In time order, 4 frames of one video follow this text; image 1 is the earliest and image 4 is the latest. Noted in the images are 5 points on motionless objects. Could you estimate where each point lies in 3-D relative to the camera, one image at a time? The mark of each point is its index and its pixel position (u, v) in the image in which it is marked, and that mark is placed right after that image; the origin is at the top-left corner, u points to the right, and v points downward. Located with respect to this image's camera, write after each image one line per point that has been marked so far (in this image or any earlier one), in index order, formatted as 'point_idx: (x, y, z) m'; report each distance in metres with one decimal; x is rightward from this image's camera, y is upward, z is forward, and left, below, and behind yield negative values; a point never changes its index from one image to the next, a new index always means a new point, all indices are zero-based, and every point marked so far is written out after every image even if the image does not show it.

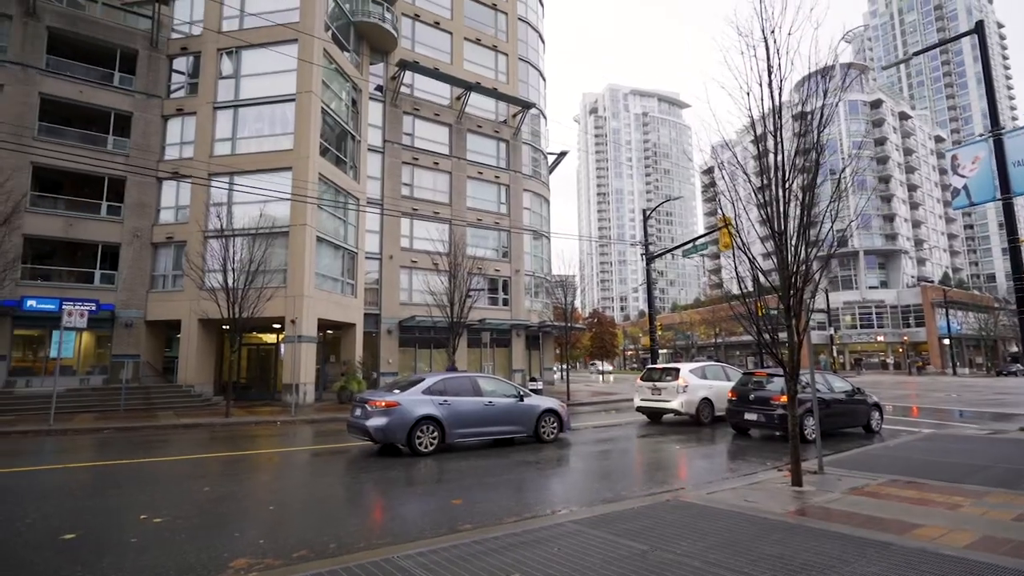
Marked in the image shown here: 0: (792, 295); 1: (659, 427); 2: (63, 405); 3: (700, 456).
0: (+4.2, -0.1, +8.0) m
1: (+4.2, -4.0, +15.4) m
2: (-15.2, -3.9, +18.0) m
3: (+4.2, -3.7, +11.8) m
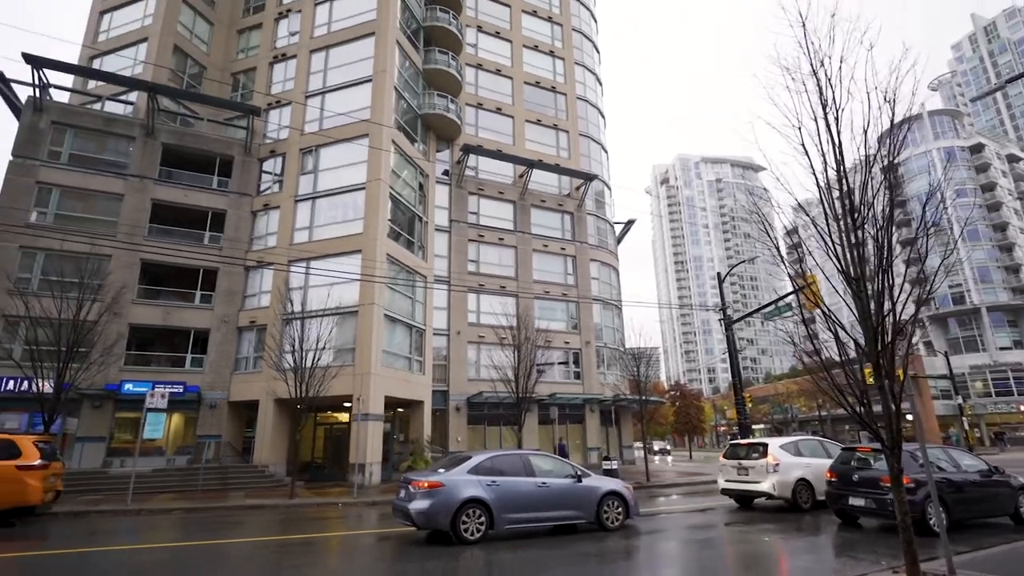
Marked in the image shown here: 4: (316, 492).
0: (+4.6, -0.8, +6.7) m
1: (+5.9, -5.7, +13.4) m
2: (-12.9, -6.9, +18.8) m
3: (+5.3, -4.9, +9.9) m
4: (-7.4, -7.6, +20.0) m
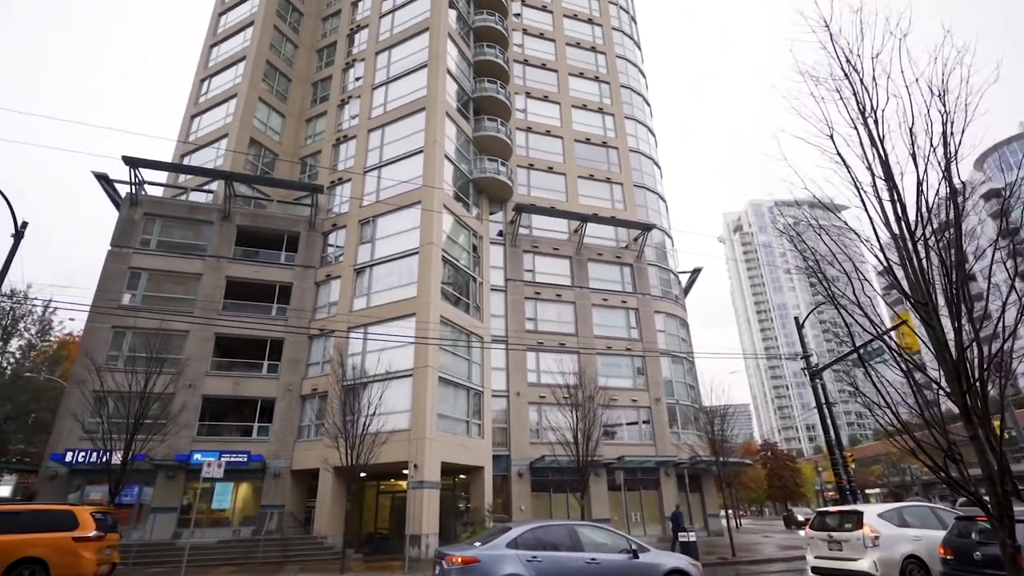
0: (+4.6, -1.1, +5.3) m
1: (+7.0, -6.5, +11.2) m
2: (-10.7, -9.5, +18.9) m
3: (+5.9, -5.4, +8.0) m
4: (-5.1, -10.0, +19.2) m
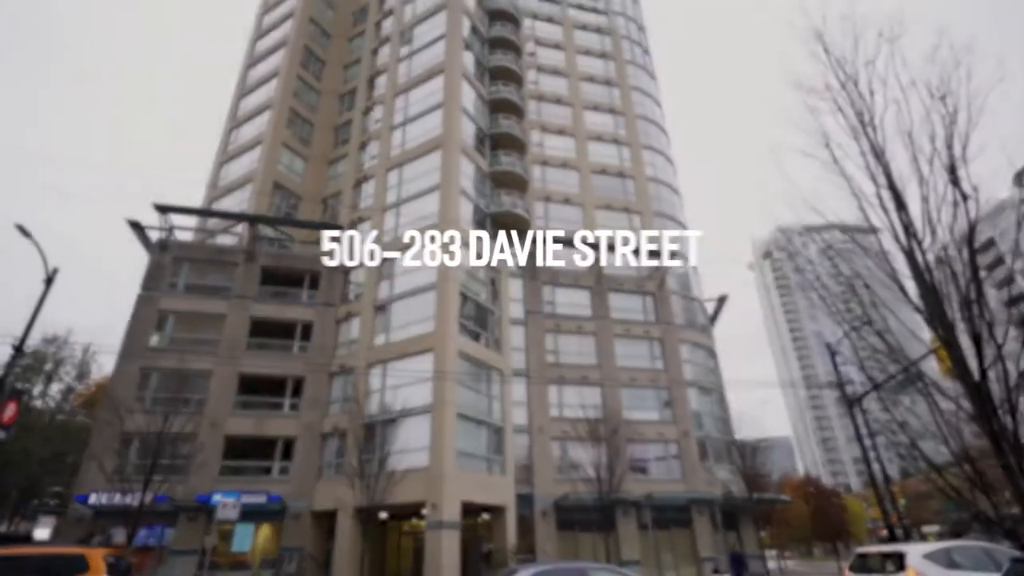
0: (+4.4, -1.2, +4.8) m
1: (+7.3, -6.9, +10.1) m
2: (-10.0, -10.9, +18.5) m
3: (+6.0, -5.7, +7.1) m
4: (-4.3, -11.3, +18.6) m
